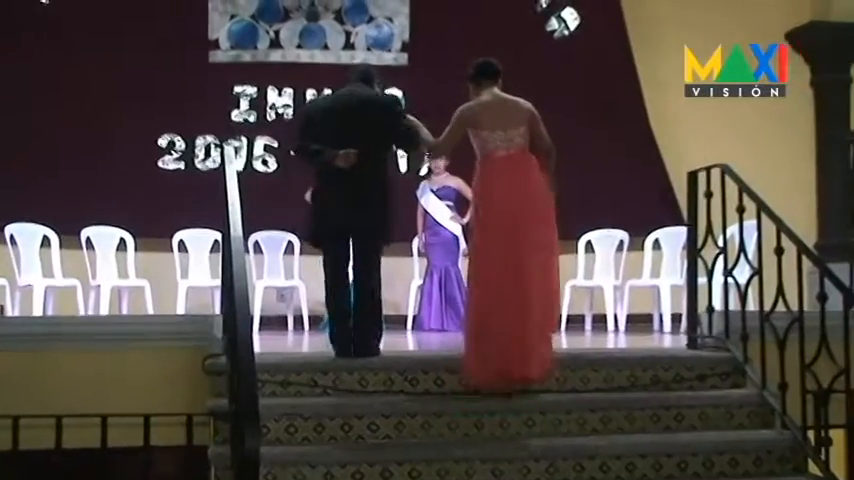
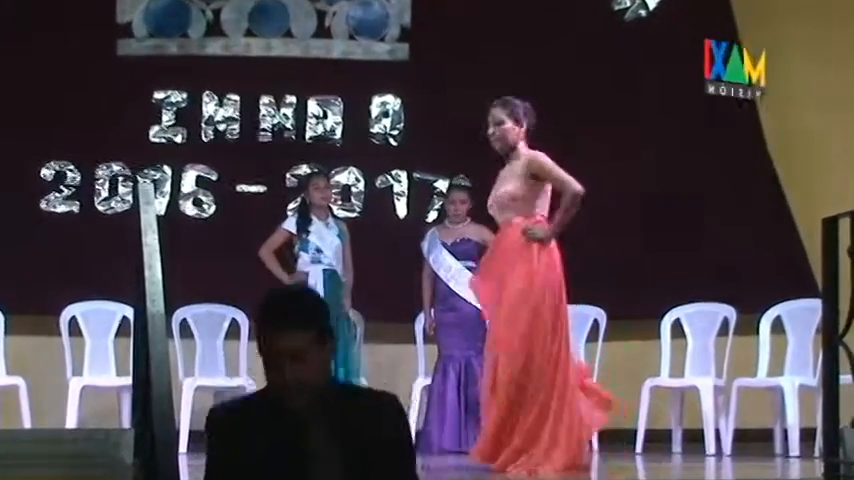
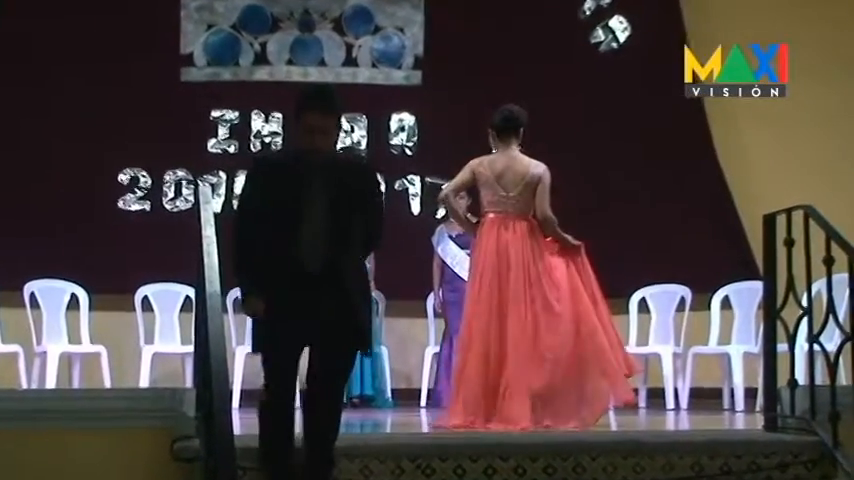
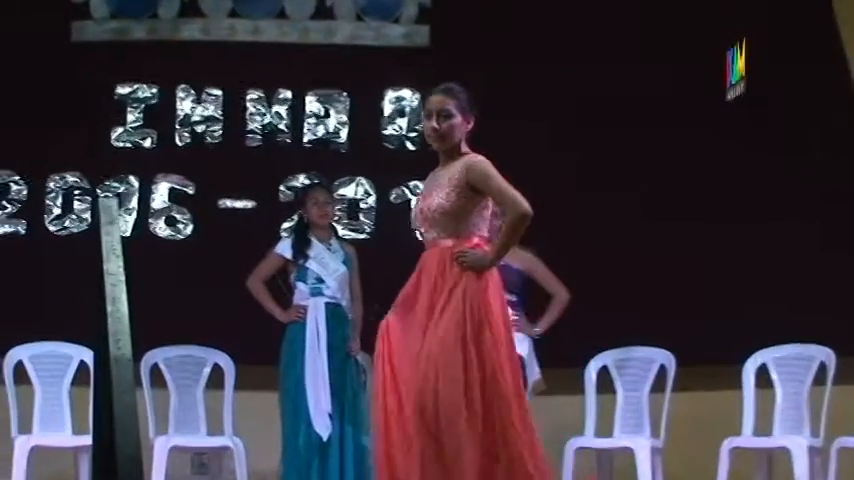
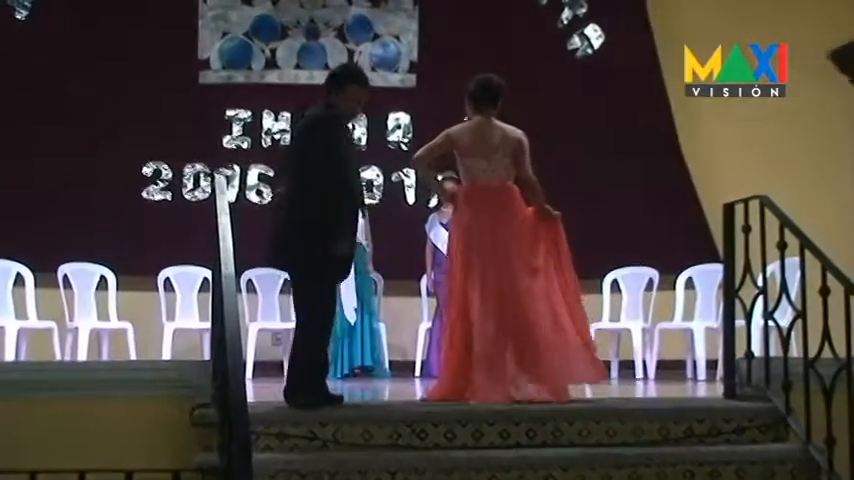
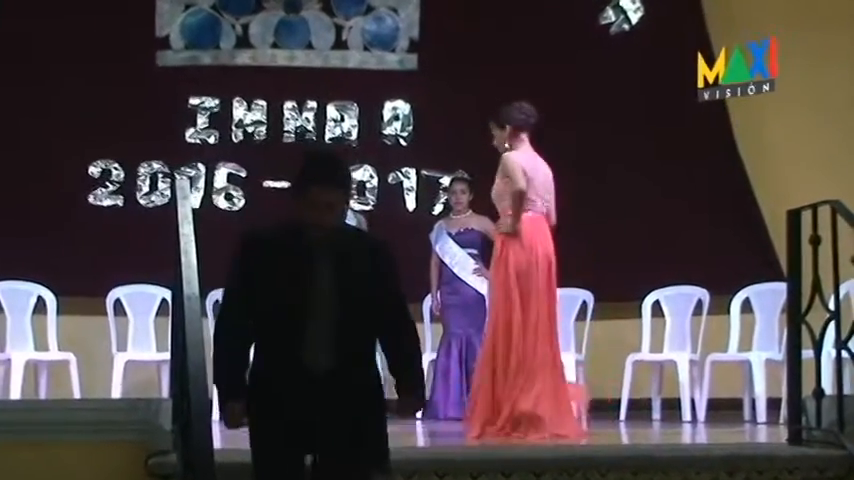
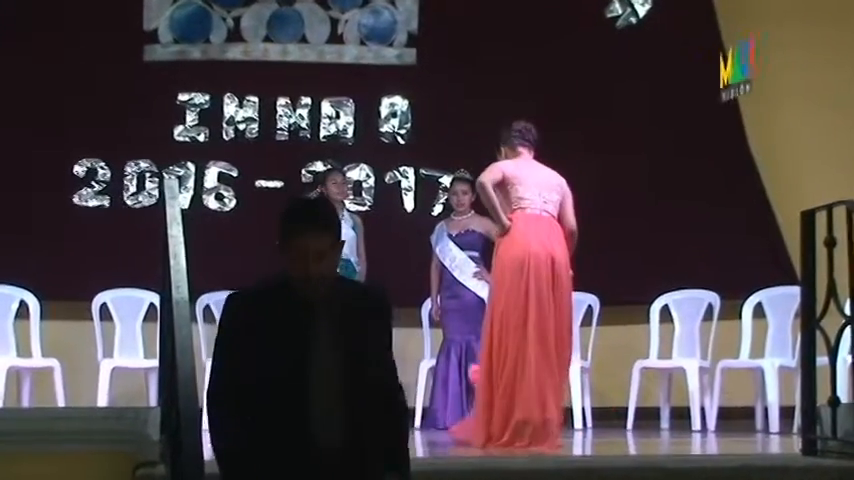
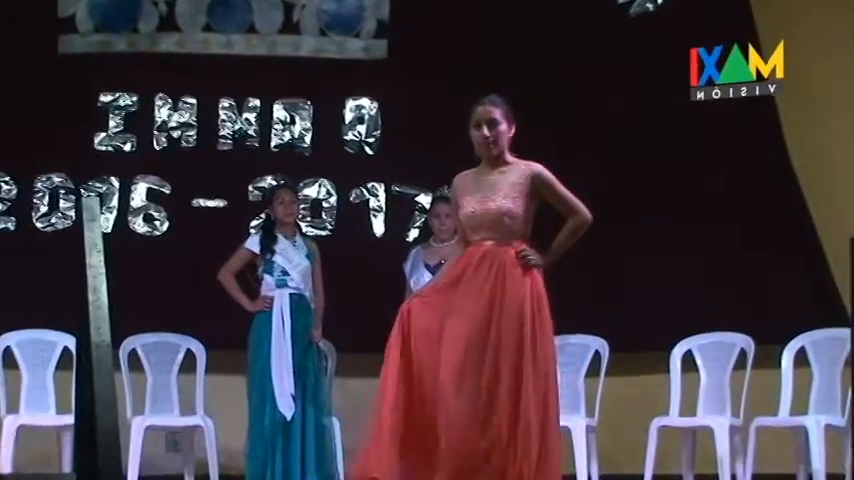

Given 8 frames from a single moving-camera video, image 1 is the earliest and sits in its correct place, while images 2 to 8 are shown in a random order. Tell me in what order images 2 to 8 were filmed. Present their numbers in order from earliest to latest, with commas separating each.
5, 3, 6, 7, 2, 8, 4
